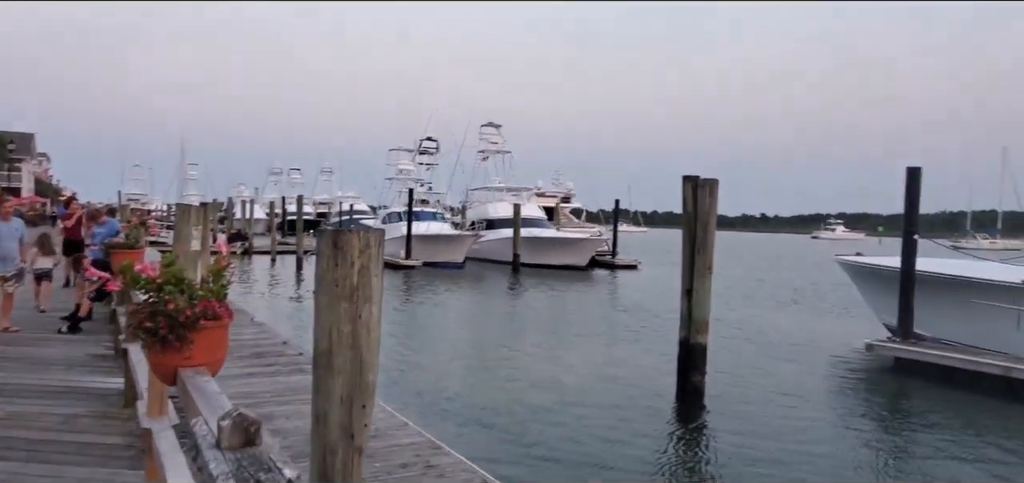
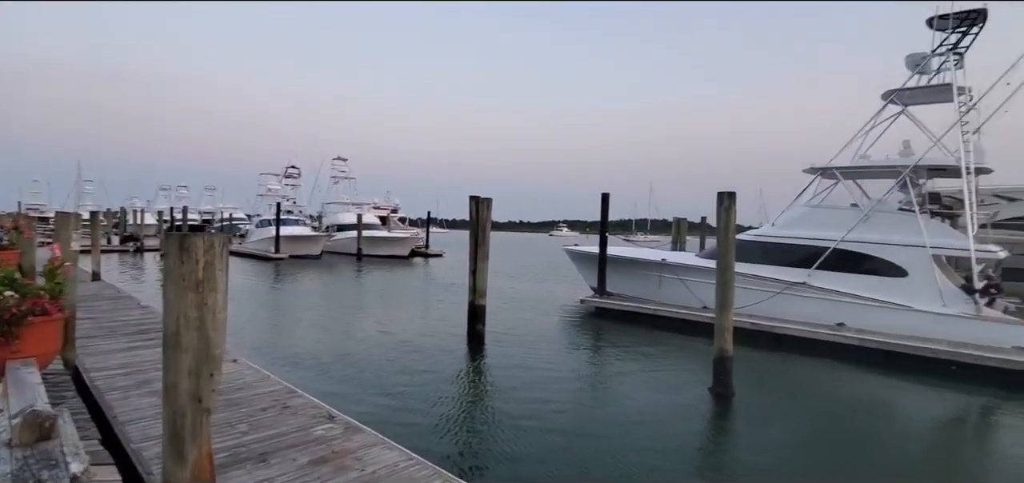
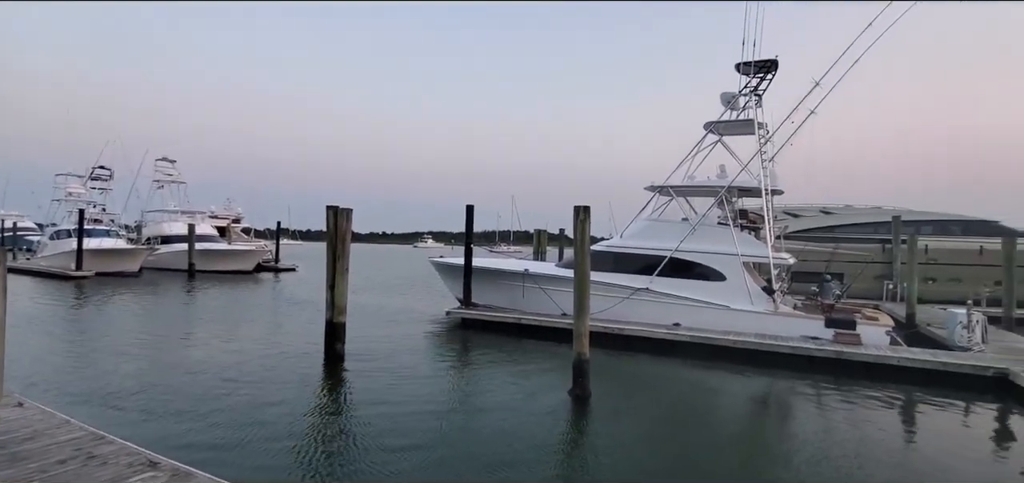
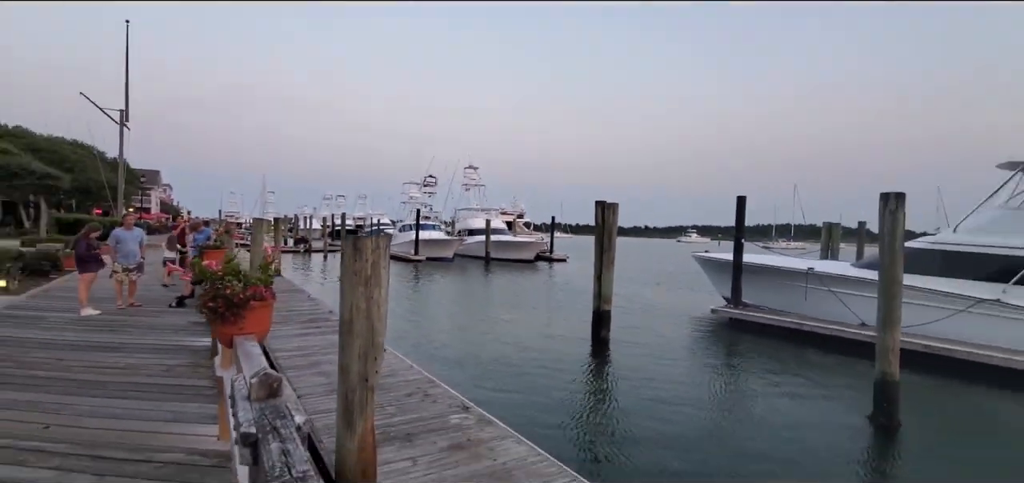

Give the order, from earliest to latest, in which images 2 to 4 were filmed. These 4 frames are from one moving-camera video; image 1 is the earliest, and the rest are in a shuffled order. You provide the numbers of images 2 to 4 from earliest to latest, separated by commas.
4, 2, 3
